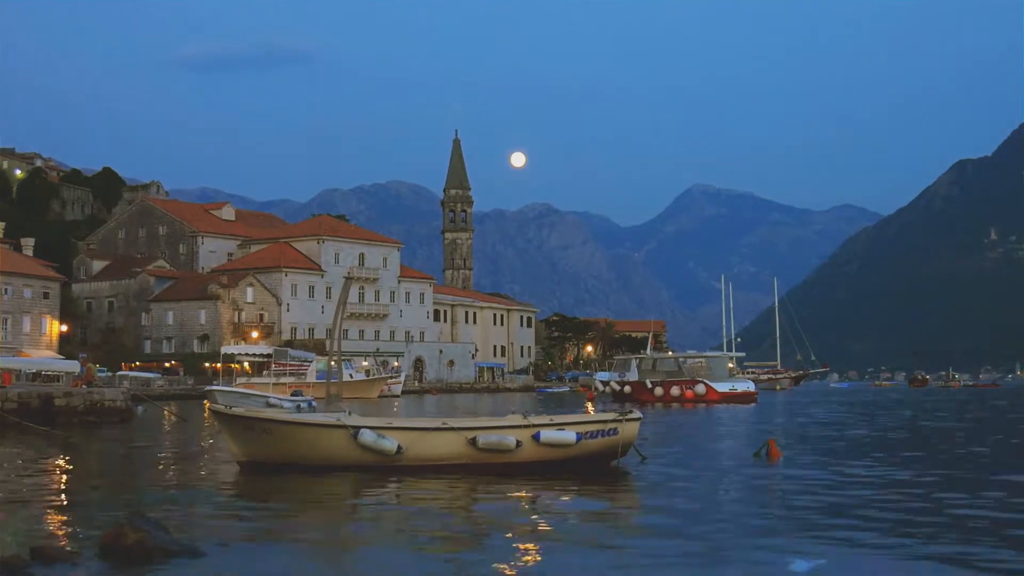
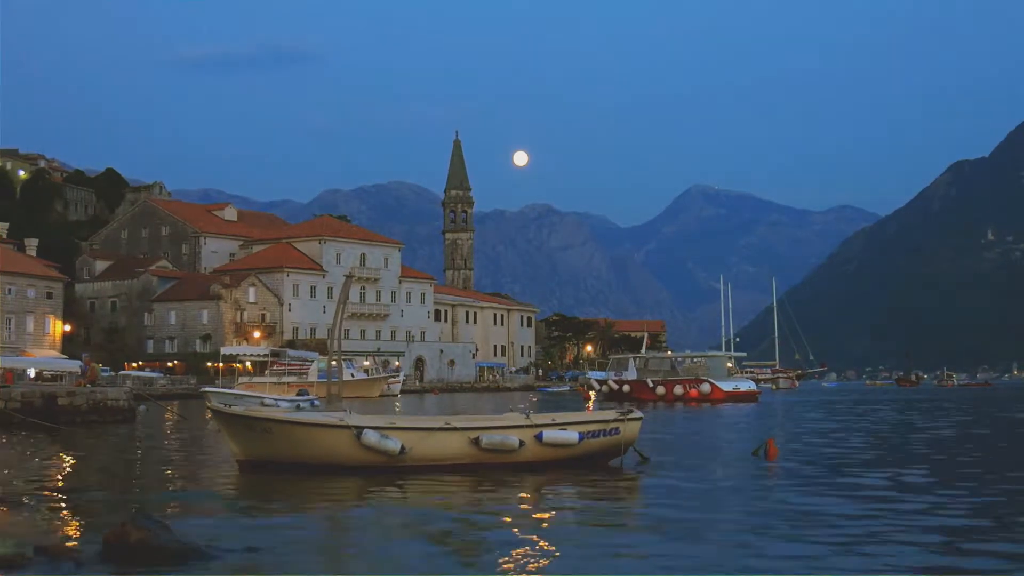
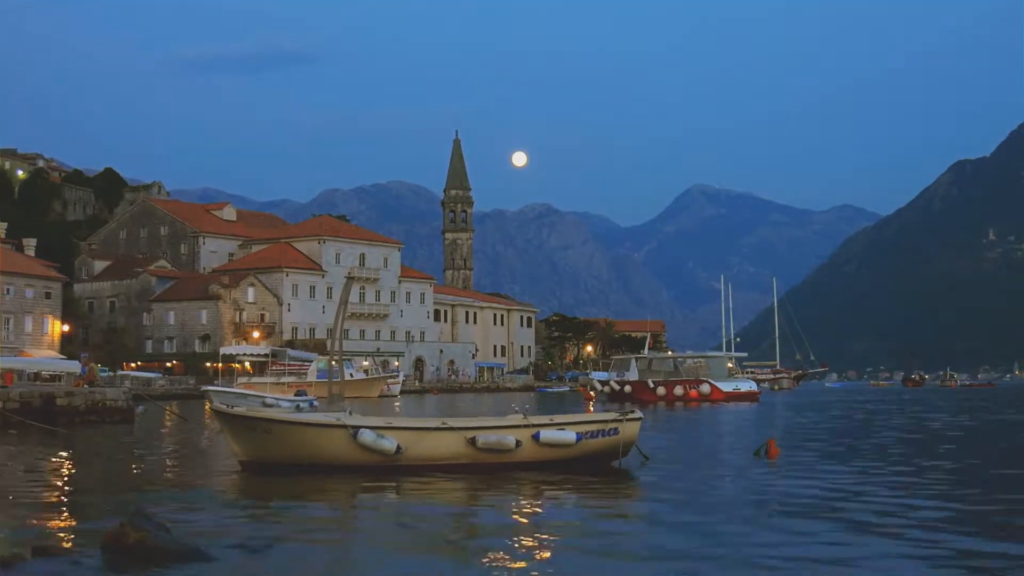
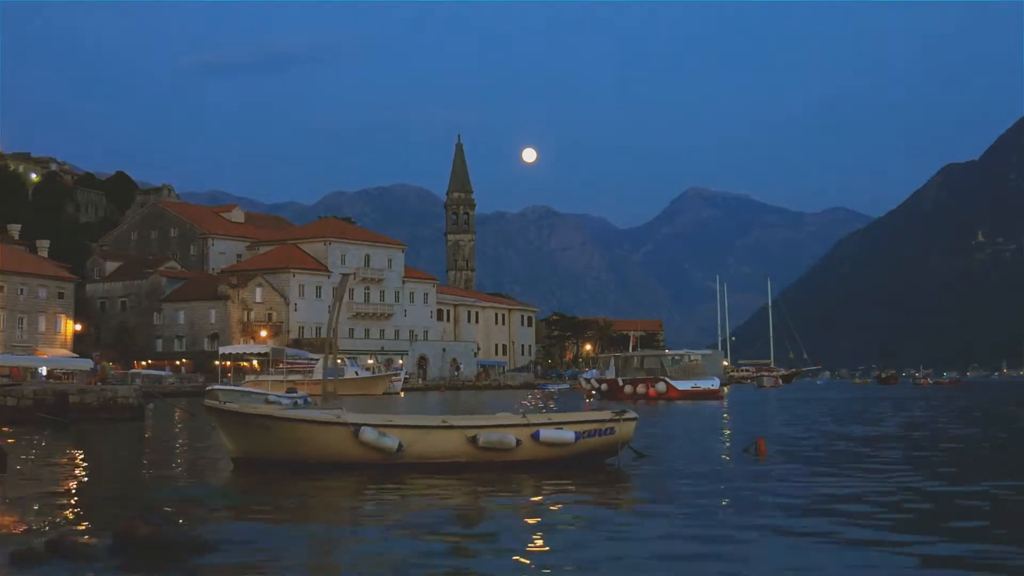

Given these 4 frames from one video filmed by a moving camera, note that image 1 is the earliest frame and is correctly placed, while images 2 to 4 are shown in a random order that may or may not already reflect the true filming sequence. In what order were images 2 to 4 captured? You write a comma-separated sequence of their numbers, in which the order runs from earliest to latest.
3, 2, 4
